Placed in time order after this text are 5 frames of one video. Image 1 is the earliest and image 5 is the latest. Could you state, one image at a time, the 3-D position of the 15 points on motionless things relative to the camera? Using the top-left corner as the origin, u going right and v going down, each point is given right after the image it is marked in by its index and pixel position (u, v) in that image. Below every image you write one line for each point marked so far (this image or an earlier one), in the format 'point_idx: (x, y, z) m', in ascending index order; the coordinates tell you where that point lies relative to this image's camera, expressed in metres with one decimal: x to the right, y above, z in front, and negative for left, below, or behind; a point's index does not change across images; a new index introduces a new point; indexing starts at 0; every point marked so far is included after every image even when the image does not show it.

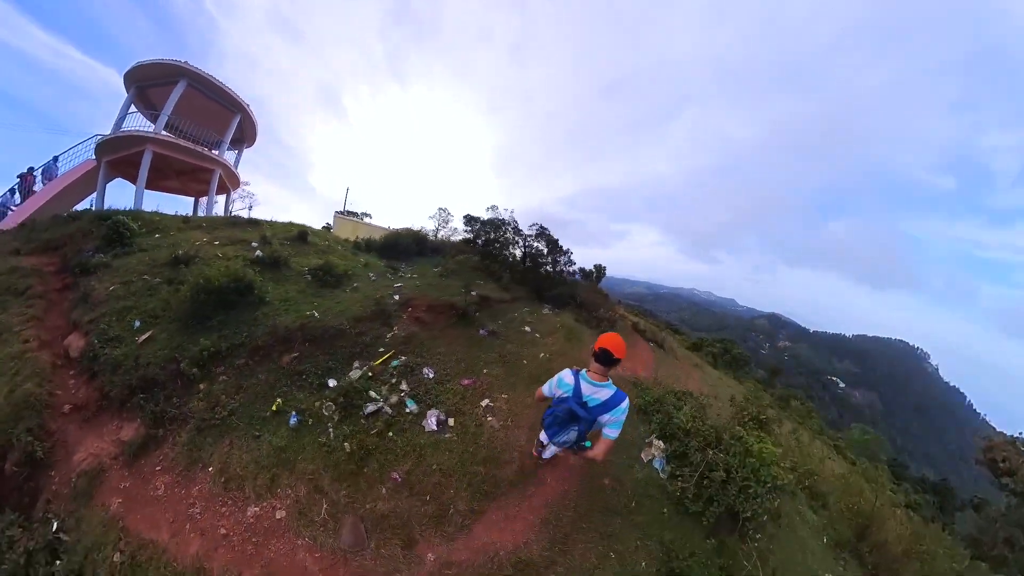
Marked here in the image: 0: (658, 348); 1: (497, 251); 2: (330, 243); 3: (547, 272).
0: (+4.8, -2.2, +12.6) m
1: (-0.7, +1.3, +13.2) m
2: (-7.9, +1.8, +16.3) m
3: (+1.1, +0.5, +12.9) m
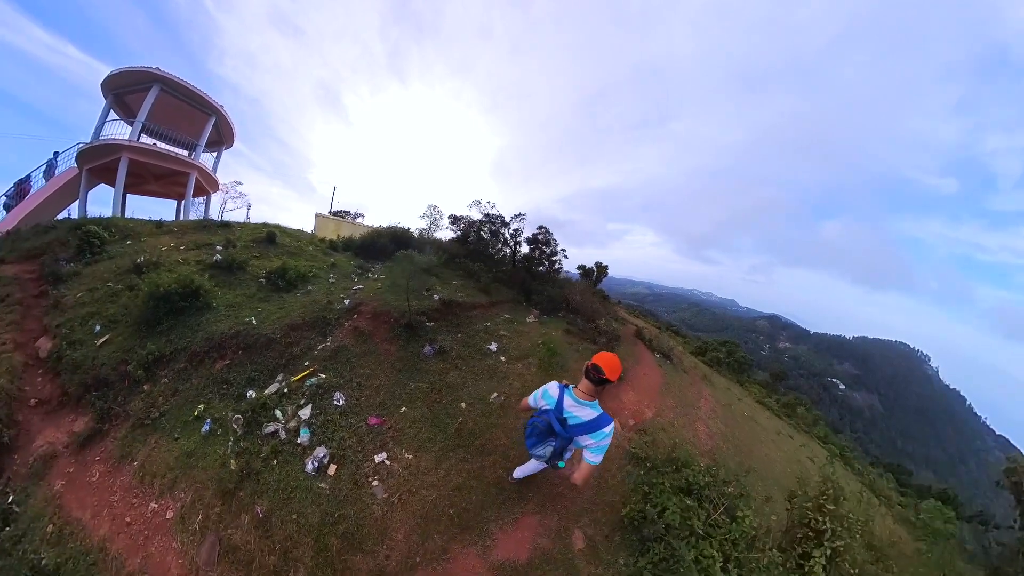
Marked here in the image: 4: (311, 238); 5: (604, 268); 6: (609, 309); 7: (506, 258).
0: (+4.6, -2.3, +11.8) m
1: (-0.9, +1.2, +12.5) m
2: (-8.2, +1.7, +15.5) m
3: (+0.8, +0.4, +12.1) m
4: (-8.7, +2.1, +17.1) m
5: (+3.2, +0.8, +14.6) m
6: (+3.1, -0.8, +13.3) m
7: (-0.3, +0.9, +12.5) m
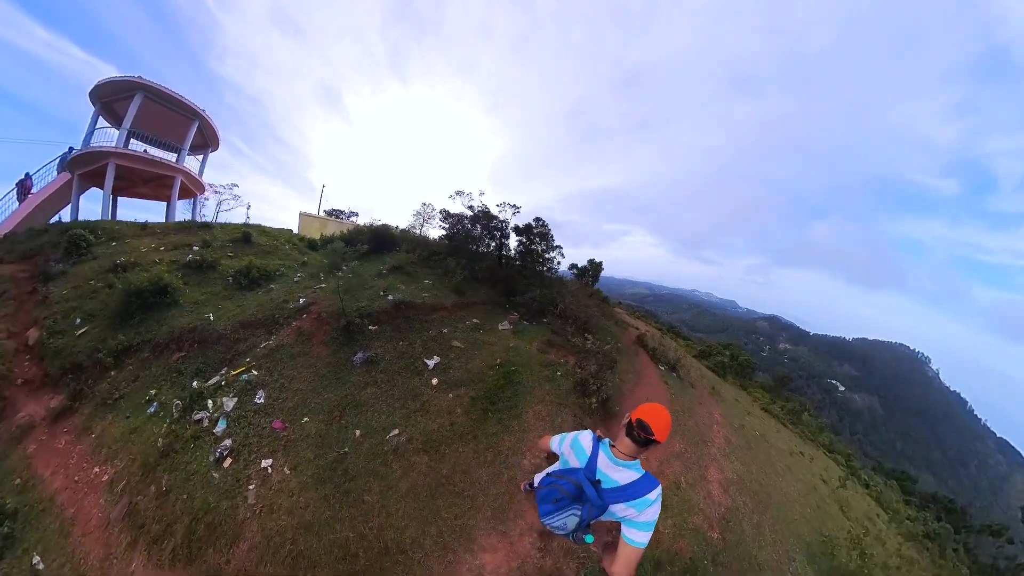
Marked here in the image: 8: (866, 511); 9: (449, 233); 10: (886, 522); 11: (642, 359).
0: (+4.3, -2.4, +11.0) m
1: (-1.2, +1.2, +11.7) m
2: (-8.4, +1.7, +14.7) m
3: (+0.6, +0.4, +11.3) m
4: (-8.9, +2.2, +16.3) m
5: (+3.0, +0.8, +13.8) m
6: (+2.8, -0.8, +12.5) m
7: (-0.5, +0.9, +11.6) m
8: (+10.4, -6.6, +11.5) m
9: (-1.9, +1.7, +12.1) m
10: (+11.5, -7.3, +12.1) m
11: (+3.5, -1.9, +10.9) m
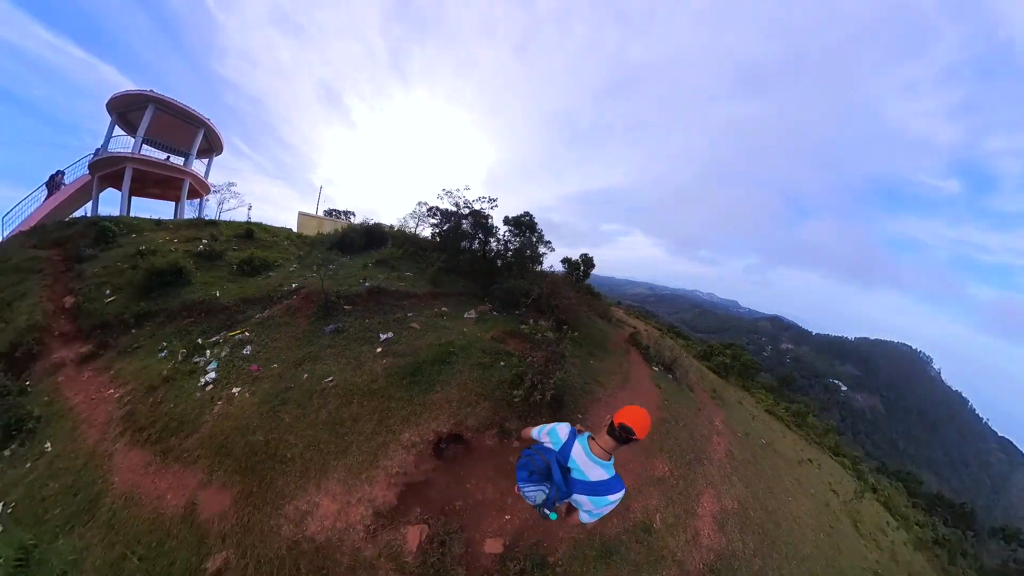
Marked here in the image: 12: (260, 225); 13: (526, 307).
0: (+4.1, -2.3, +10.6) m
1: (-1.4, +1.2, +11.2) m
2: (-8.6, +1.8, +14.3) m
3: (+0.4, +0.5, +10.9) m
4: (-9.1, +2.2, +15.8) m
5: (+2.8, +0.9, +13.3) m
6: (+2.6, -0.7, +12.0) m
7: (-0.8, +1.0, +11.2) m
8: (+10.2, -6.5, +11.0) m
9: (-2.1, +1.7, +11.6) m
10: (+11.3, -7.2, +11.6) m
11: (+3.3, -1.8, +10.4) m
12: (-10.4, +2.6, +15.9) m
13: (+1.0, -0.6, +10.2) m
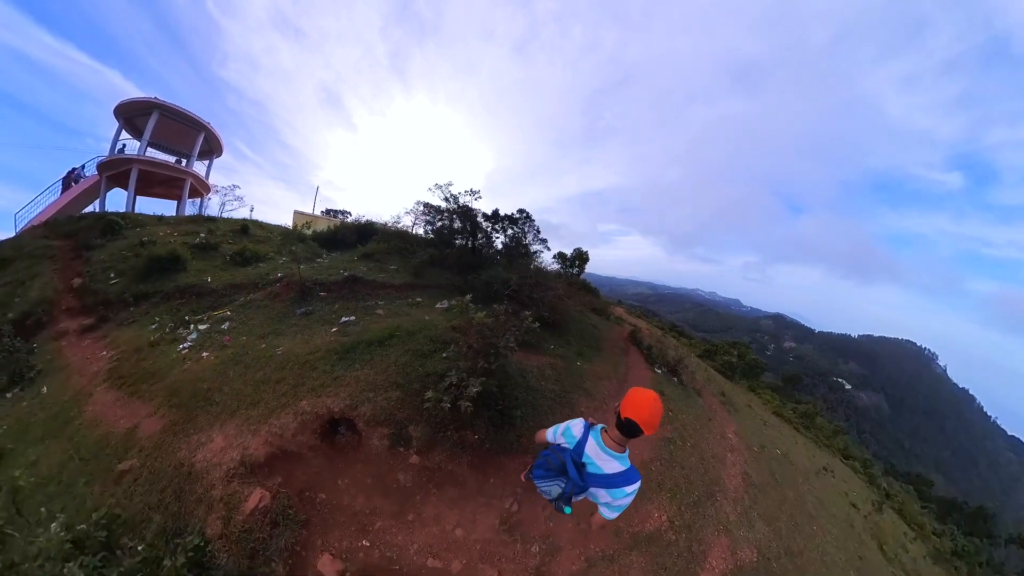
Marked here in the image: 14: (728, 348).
0: (+4.0, -2.2, +10.0) m
1: (-1.5, +1.3, +10.7) m
2: (-8.8, +1.8, +13.8) m
3: (+0.2, +0.5, +10.3) m
4: (-9.2, +2.2, +15.3) m
5: (+2.6, +1.0, +12.8) m
6: (+2.5, -0.6, +11.5) m
7: (-0.9, +1.0, +10.7) m
8: (+10.1, -6.4, +10.5) m
9: (-2.3, +1.8, +11.1) m
10: (+11.3, -7.1, +11.0) m
11: (+3.1, -1.7, +9.9) m
12: (-10.5, +2.6, +15.4) m
13: (+0.9, -0.5, +9.7) m
14: (+10.8, -3.0, +19.8) m
